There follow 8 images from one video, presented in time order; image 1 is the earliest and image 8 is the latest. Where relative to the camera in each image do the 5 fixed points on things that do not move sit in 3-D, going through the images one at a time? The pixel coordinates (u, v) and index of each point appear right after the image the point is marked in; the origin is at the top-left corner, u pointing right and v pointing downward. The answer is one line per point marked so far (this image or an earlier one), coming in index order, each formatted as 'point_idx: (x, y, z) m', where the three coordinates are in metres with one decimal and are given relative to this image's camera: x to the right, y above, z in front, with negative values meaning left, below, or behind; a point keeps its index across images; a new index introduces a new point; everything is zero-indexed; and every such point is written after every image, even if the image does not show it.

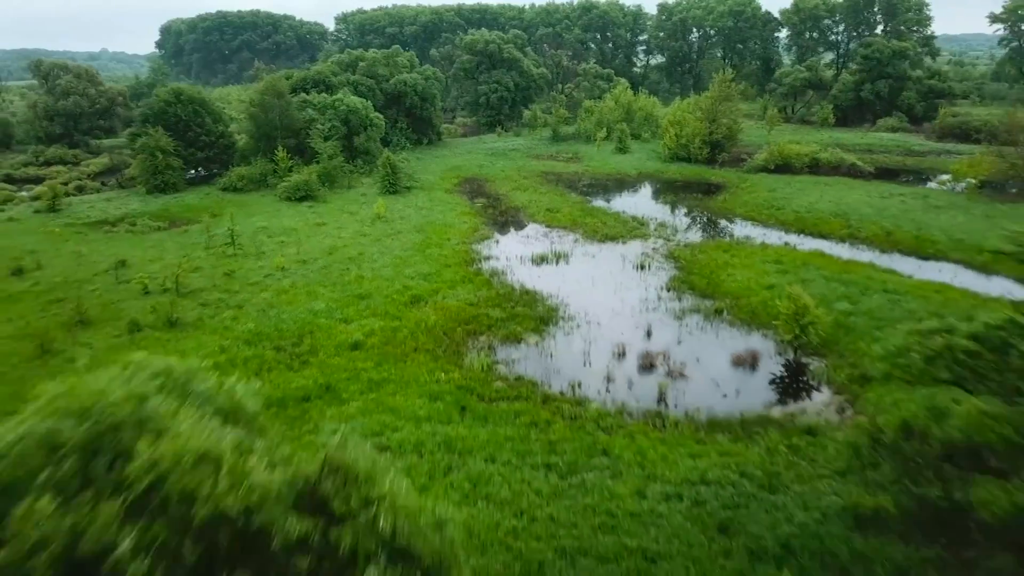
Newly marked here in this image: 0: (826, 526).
0: (+3.7, -2.8, +10.0) m
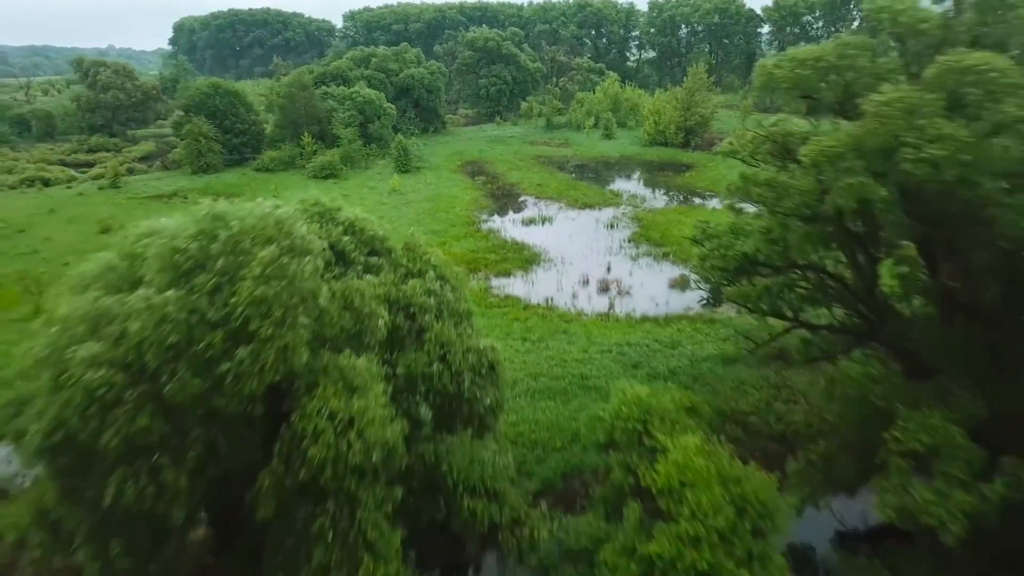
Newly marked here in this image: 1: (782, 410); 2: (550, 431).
0: (+3.5, -1.3, +15.4) m
1: (+4.3, -1.9, +13.3) m
2: (+0.5, -2.0, +12.8) m
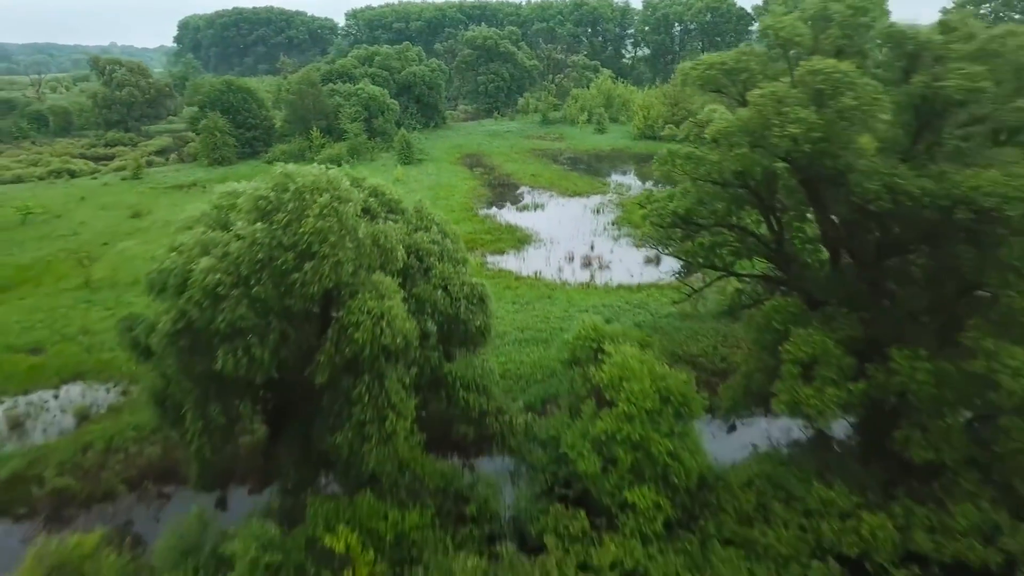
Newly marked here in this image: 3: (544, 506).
0: (+3.3, -0.6, +18.2) m
1: (+4.1, -1.2, +16.1) m
2: (+0.3, -1.3, +15.6) m
3: (+0.4, -2.9, +11.2) m
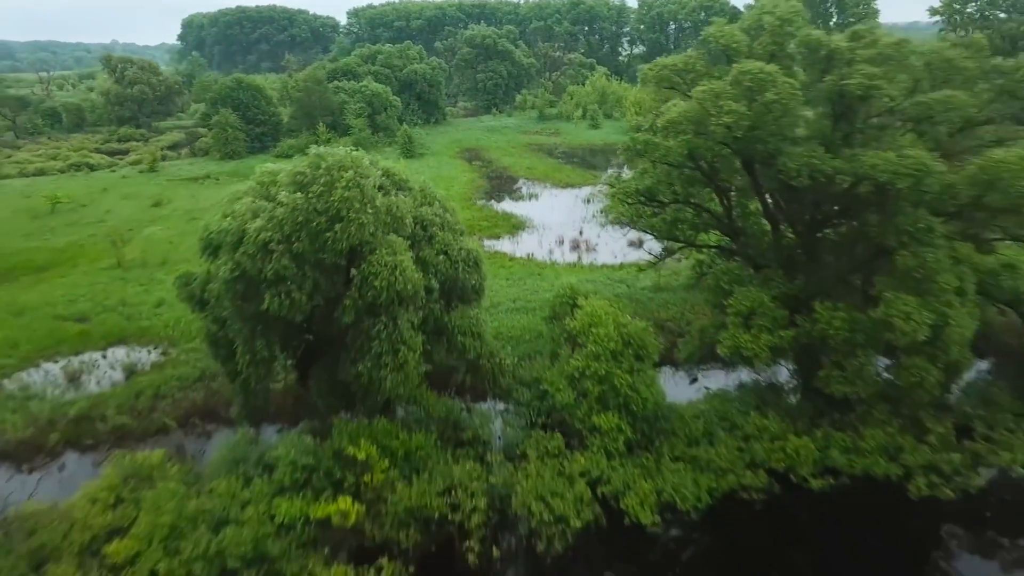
0: (+3.1, 0.0, +20.5) m
1: (+3.9, -0.6, +18.3) m
2: (+0.2, -0.7, +17.9) m
3: (+0.3, -2.3, +13.5) m
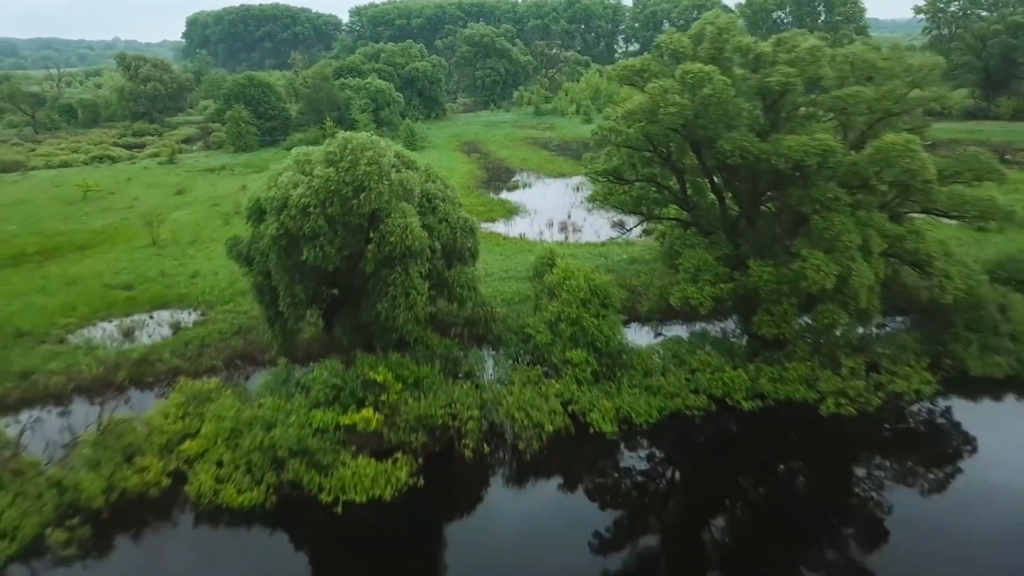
0: (+2.9, +0.8, +23.4) m
1: (+3.7, +0.2, +21.2) m
2: (0.0, +0.1, +20.8) m
3: (0.0, -1.5, +16.4) m
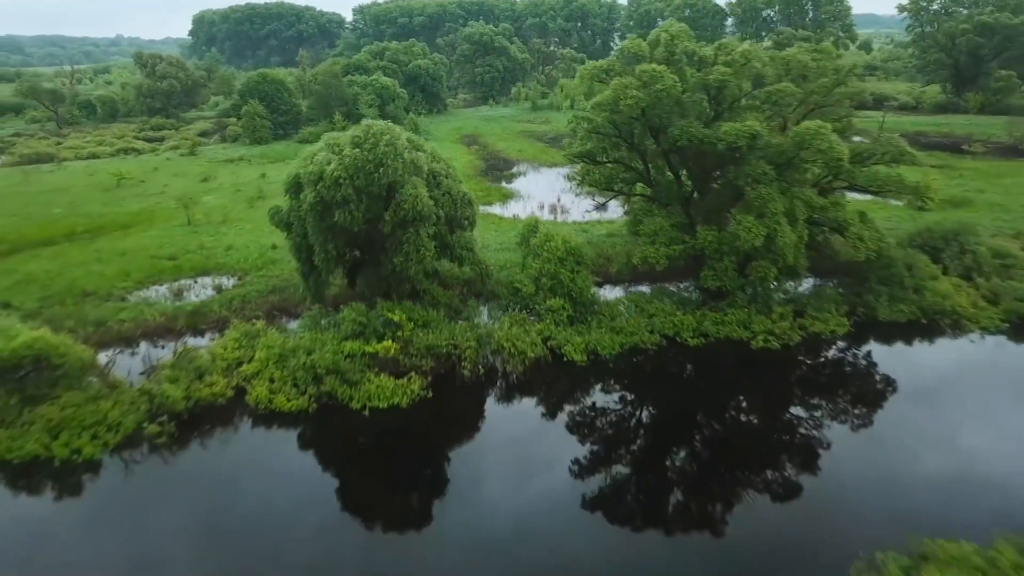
0: (+2.7, +1.8, +26.9) m
1: (+3.5, +1.1, +24.8) m
2: (-0.3, +1.0, +24.4) m
3: (-0.2, -0.6, +20.0) m
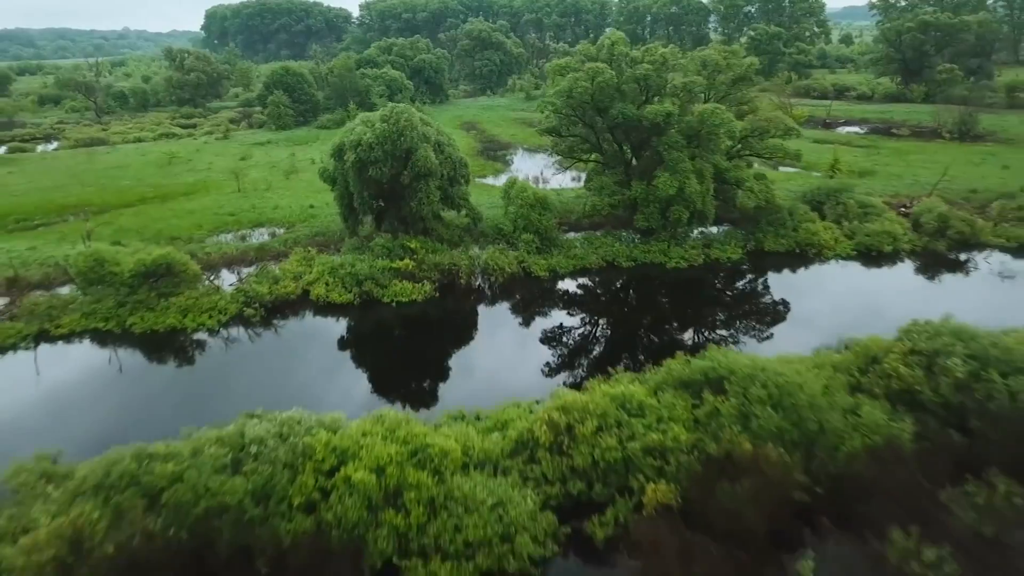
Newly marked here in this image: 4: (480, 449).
0: (+2.2, +3.8, +34.2) m
1: (+3.0, +3.1, +32.0) m
2: (-0.8, +3.0, +31.6) m
3: (-0.7, +1.4, +27.2) m
4: (-0.5, -2.6, +13.8) m
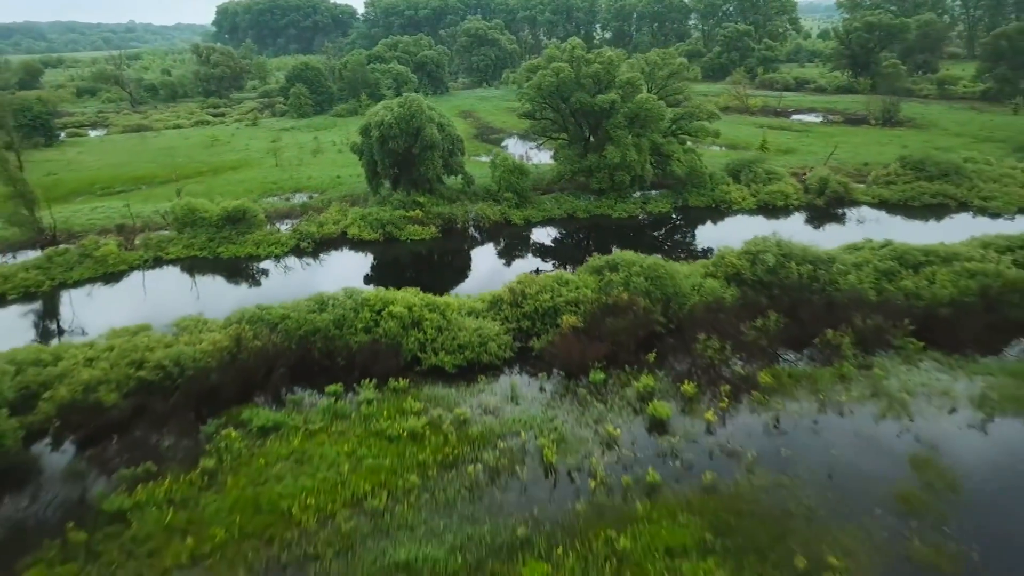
0: (+1.5, +6.1, +42.6) m
1: (+2.3, +5.4, +40.5) m
2: (-1.4, +5.3, +40.1) m
3: (-1.3, +3.6, +35.7) m
4: (-1.2, -0.5, +22.3) m
